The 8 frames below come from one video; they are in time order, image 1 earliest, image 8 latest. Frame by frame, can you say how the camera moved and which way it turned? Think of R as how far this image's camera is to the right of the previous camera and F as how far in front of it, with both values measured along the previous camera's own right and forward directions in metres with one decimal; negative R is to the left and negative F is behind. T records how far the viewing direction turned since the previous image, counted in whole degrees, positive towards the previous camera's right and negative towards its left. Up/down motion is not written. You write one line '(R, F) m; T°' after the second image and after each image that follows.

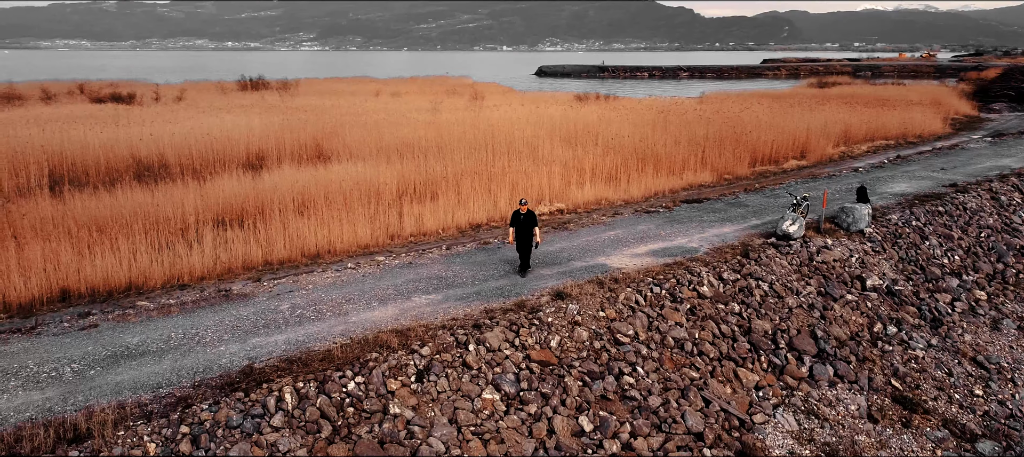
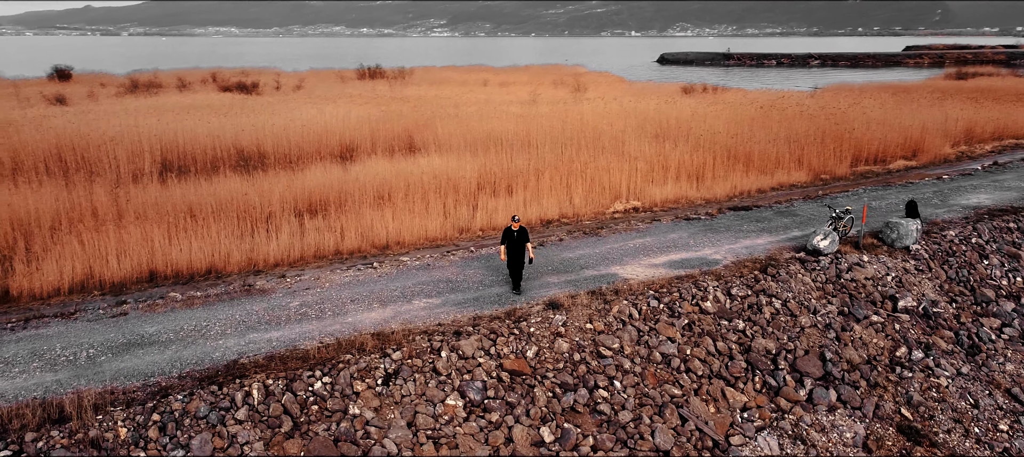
(+1.4, -0.2) m; -9°
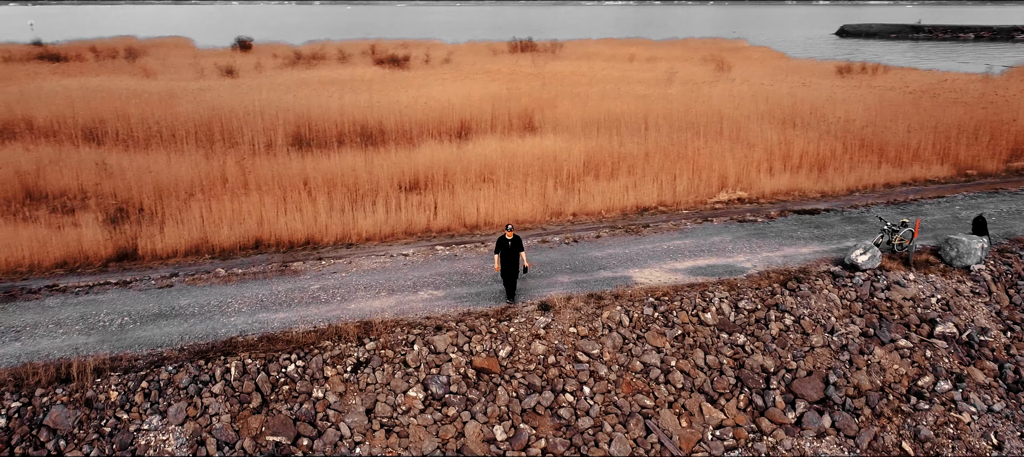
(+1.9, -0.1) m; -12°
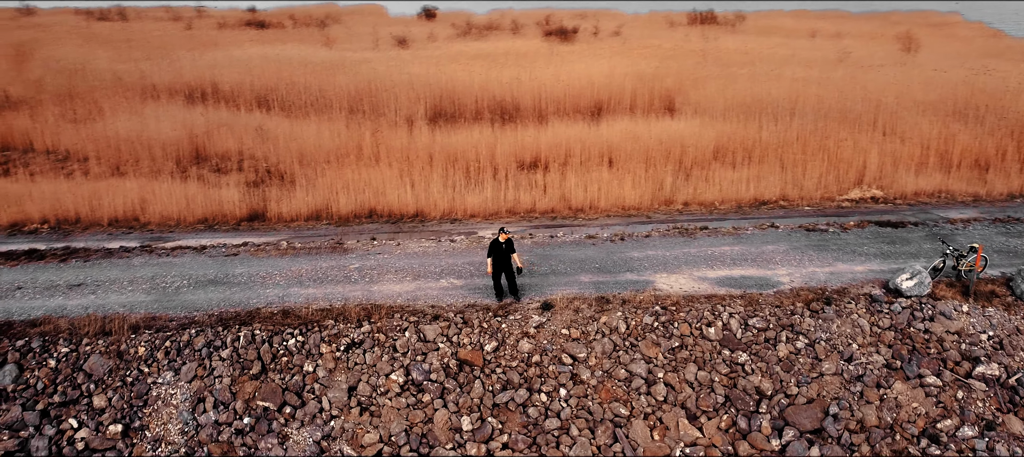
(+2.1, -0.1) m; -13°
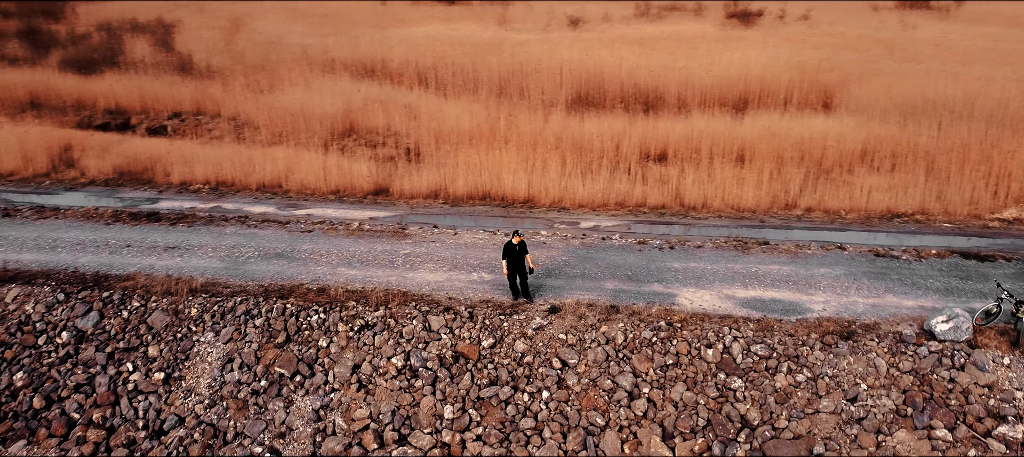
(+2.2, -0.2) m; -14°
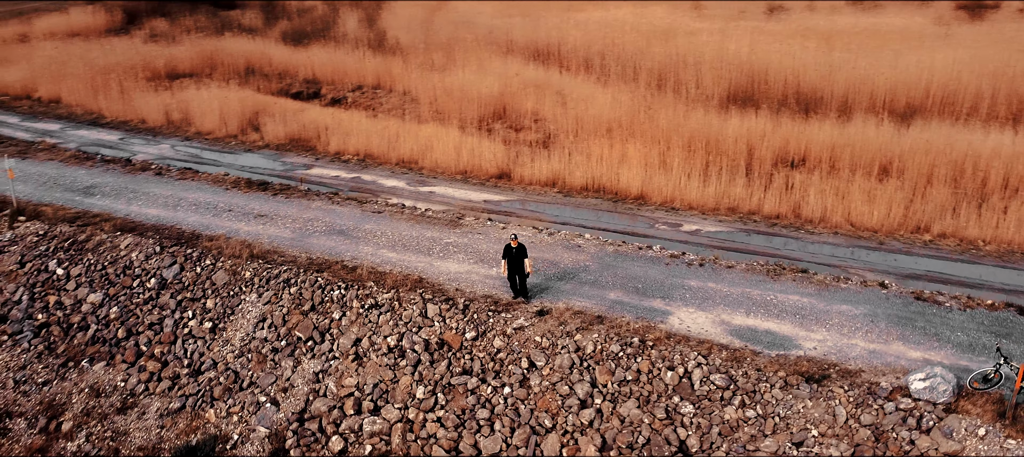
(+2.8, -0.3) m; -15°
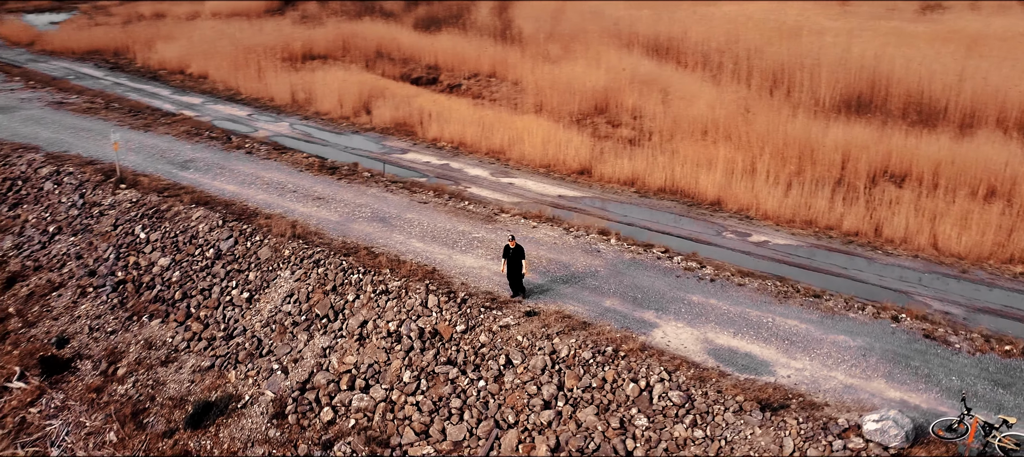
(+2.1, -0.3) m; -11°
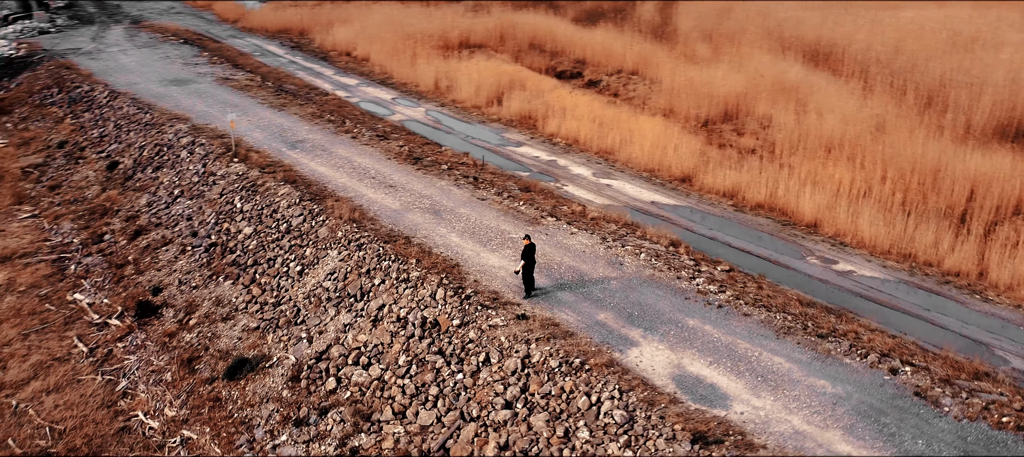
(+2.6, -0.3) m; -13°
